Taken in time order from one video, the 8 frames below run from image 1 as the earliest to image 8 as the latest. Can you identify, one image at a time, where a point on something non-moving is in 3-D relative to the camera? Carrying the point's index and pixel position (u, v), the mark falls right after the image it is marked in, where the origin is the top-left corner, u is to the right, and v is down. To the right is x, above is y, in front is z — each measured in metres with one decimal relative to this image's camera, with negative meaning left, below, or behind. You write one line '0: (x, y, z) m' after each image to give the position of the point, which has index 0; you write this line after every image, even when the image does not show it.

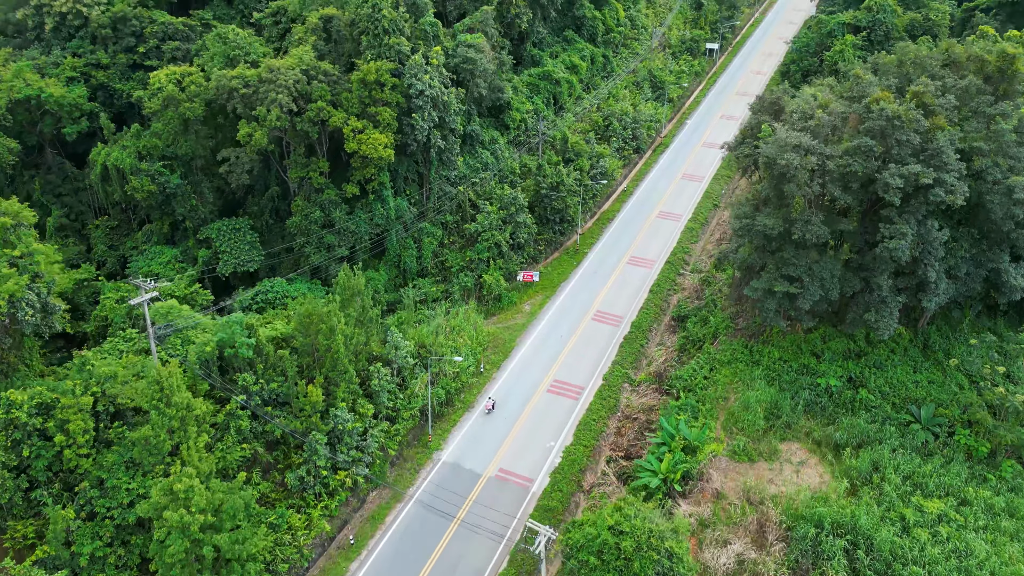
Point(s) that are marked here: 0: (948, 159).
0: (+11.3, +3.3, +19.0) m
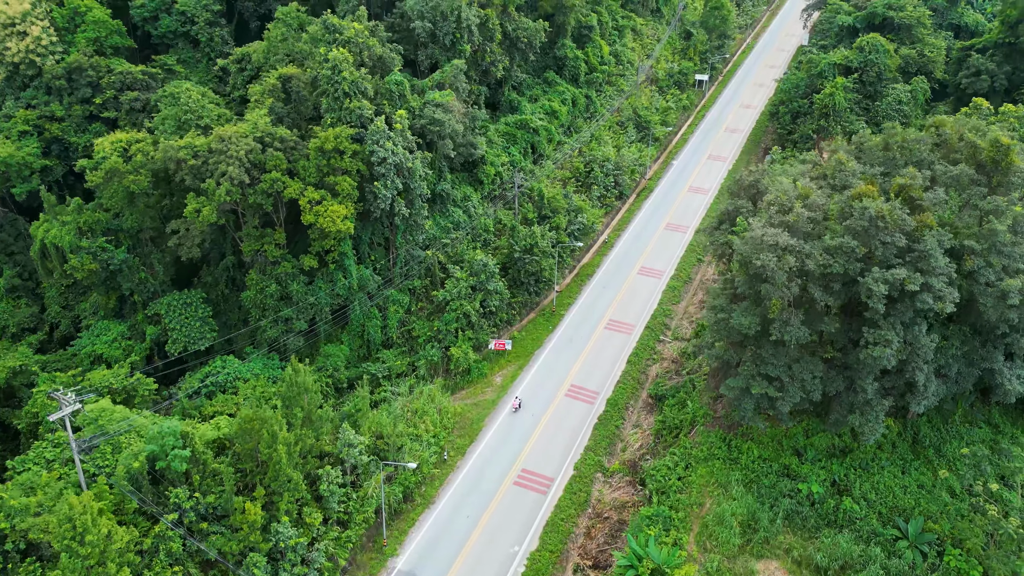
0: (+10.2, +0.6, +17.5) m
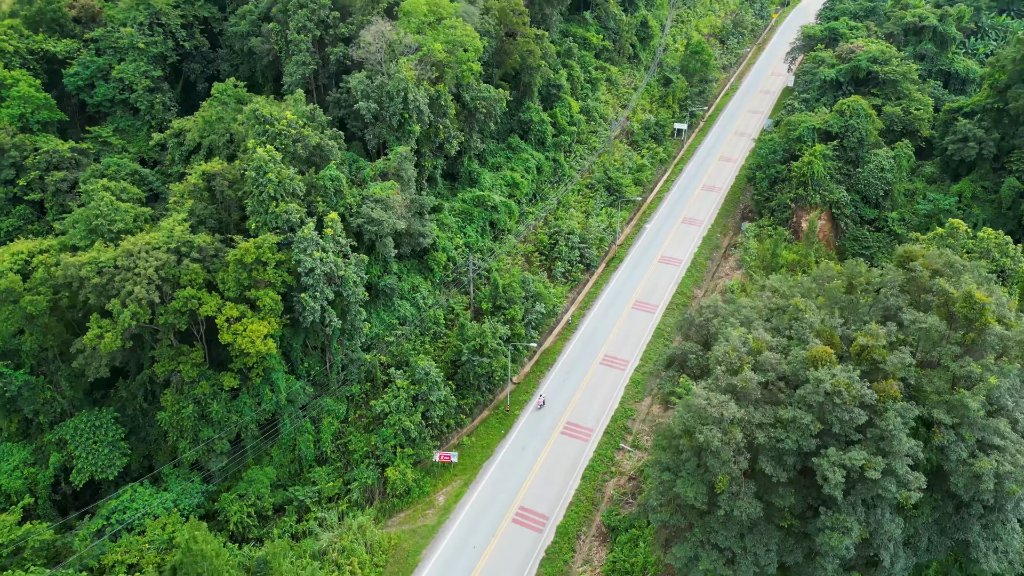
0: (+8.2, -3.4, +15.4) m
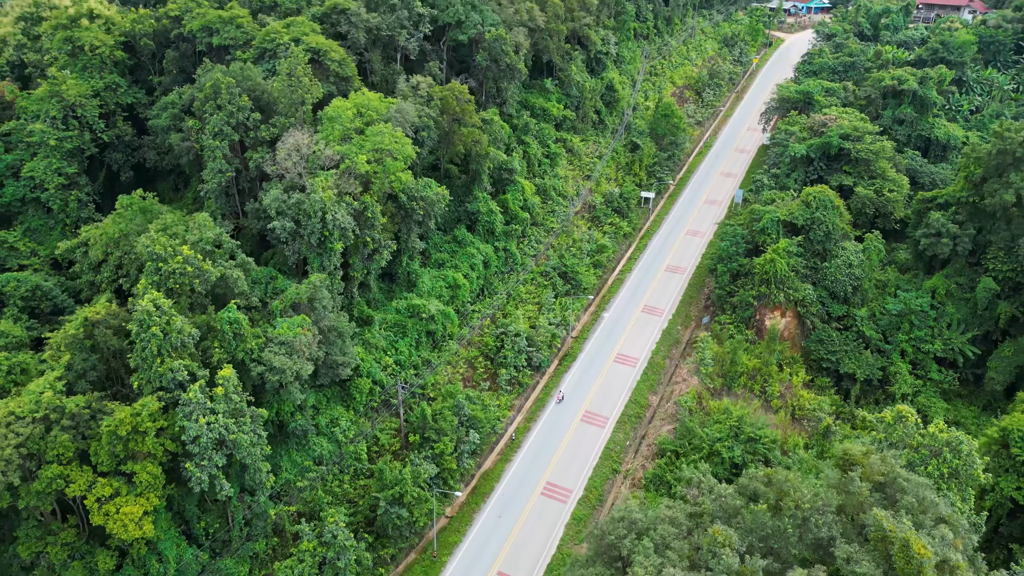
0: (+5.5, -8.3, +13.1) m
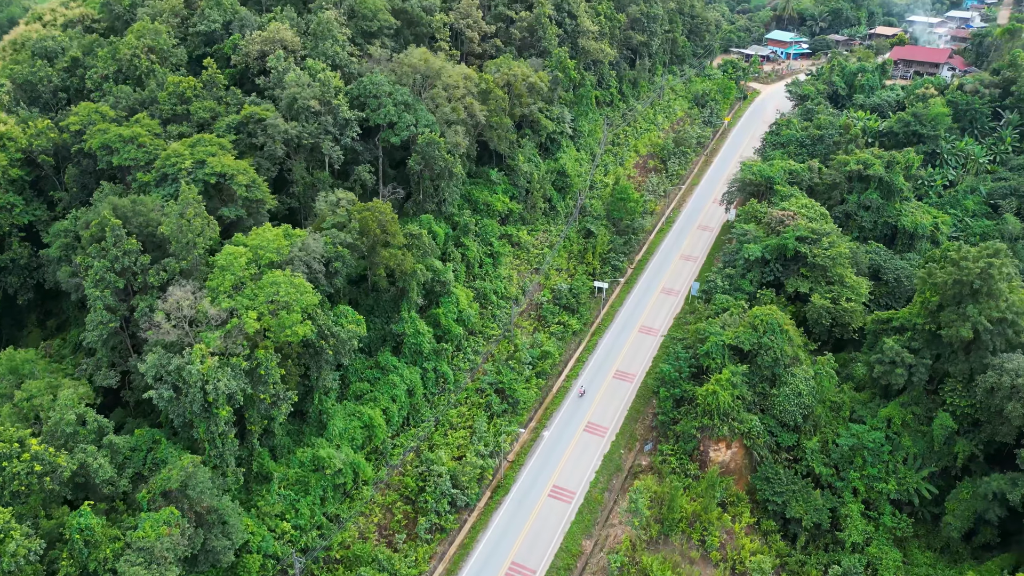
0: (+2.2, -14.1, +10.7) m
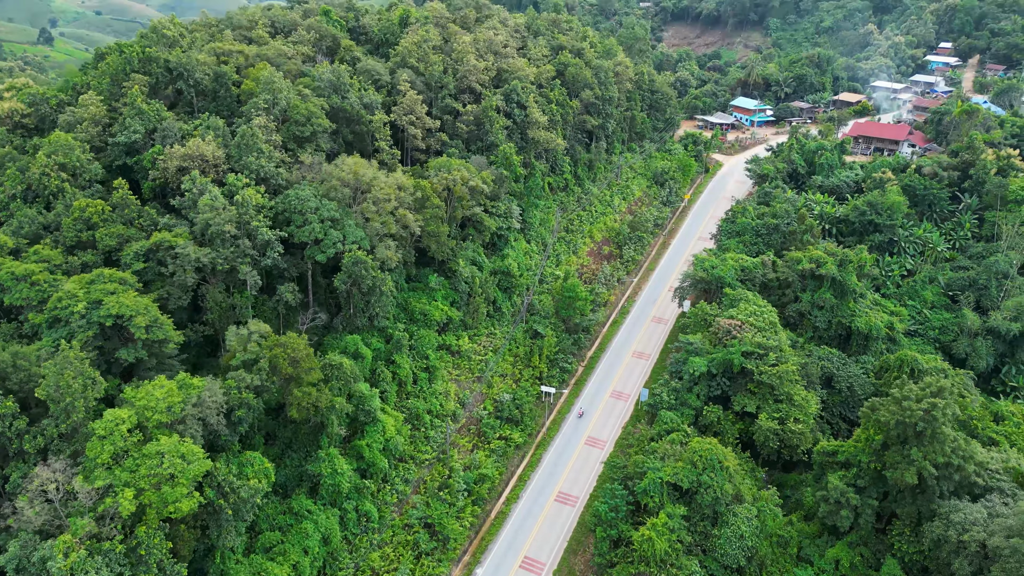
0: (-0.7, -18.9, +8.2) m
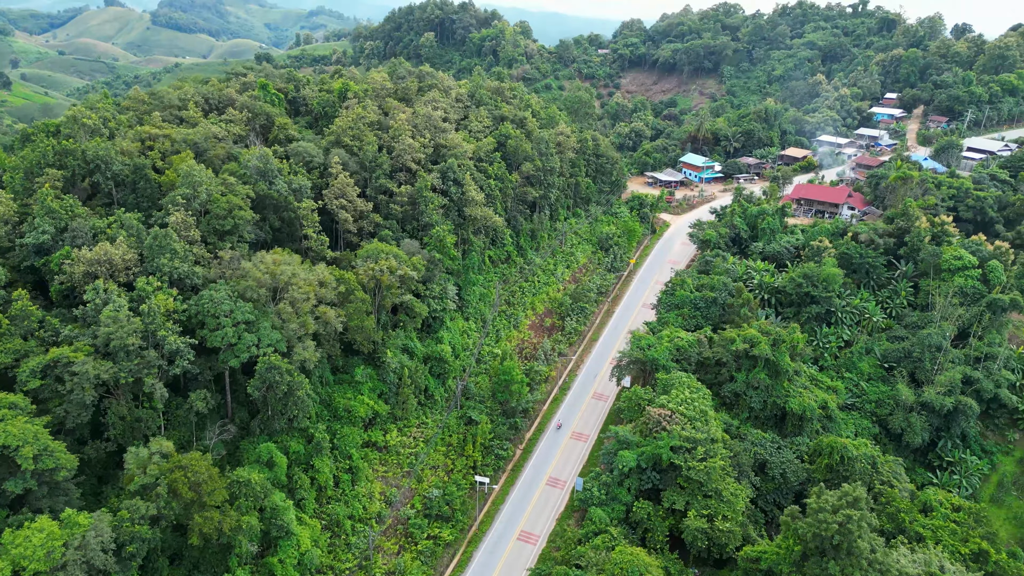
0: (-3.3, -22.7, +6.6) m
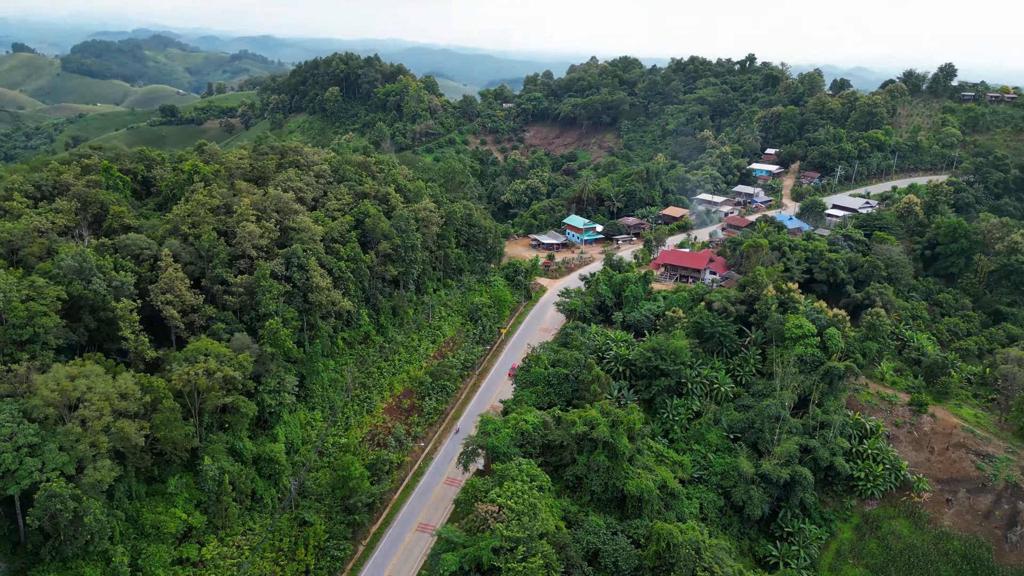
0: (-9.4, -26.4, +4.6) m
